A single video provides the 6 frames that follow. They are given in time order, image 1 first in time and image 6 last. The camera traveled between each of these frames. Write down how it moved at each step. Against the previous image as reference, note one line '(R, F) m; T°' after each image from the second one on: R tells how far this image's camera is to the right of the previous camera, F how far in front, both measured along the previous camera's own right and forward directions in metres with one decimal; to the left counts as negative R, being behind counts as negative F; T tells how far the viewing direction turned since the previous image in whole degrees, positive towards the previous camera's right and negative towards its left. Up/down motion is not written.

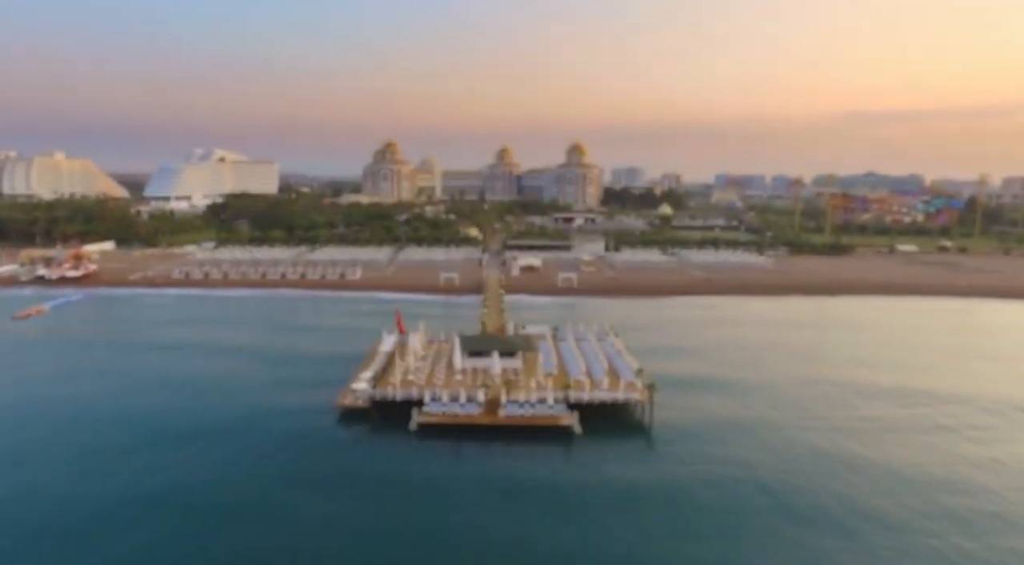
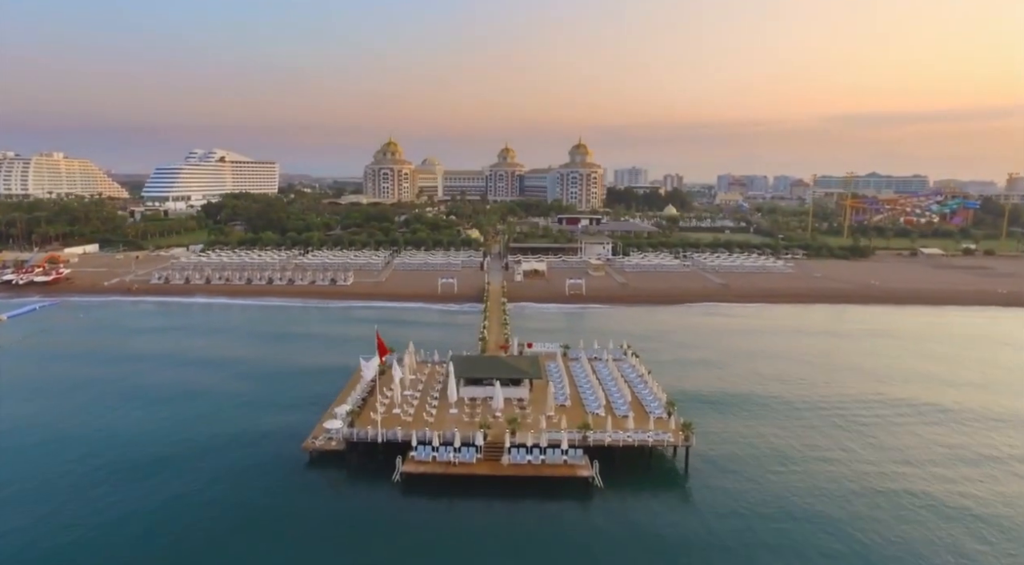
(-0.1, +4.4) m; 0°
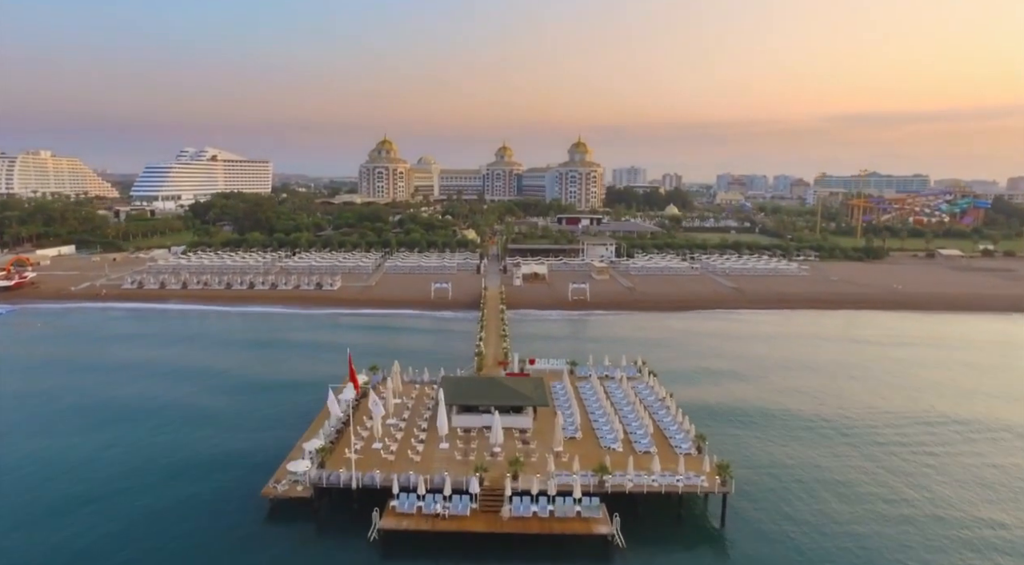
(-0.1, +4.1) m; 0°
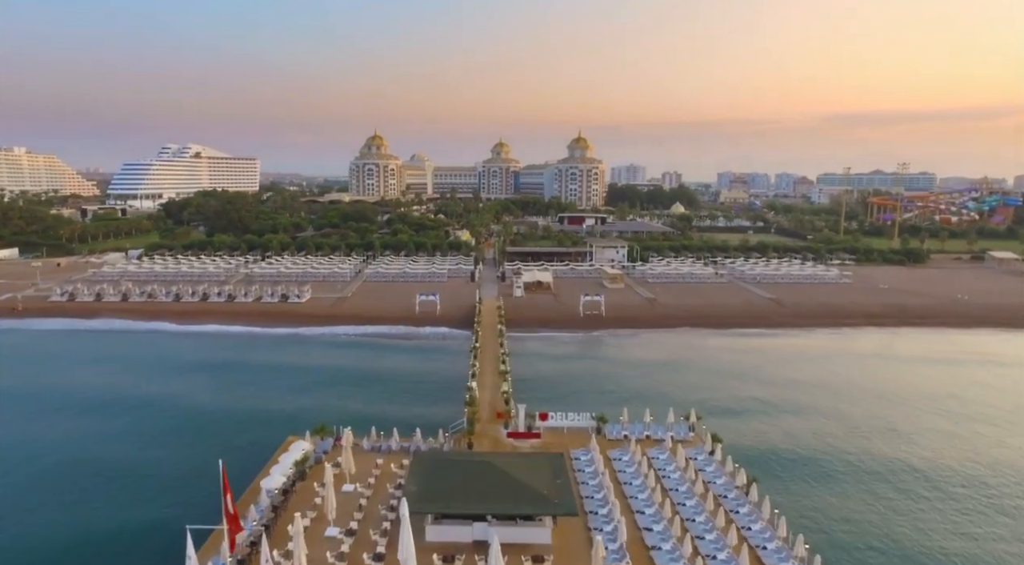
(-0.3, +8.9) m; 0°
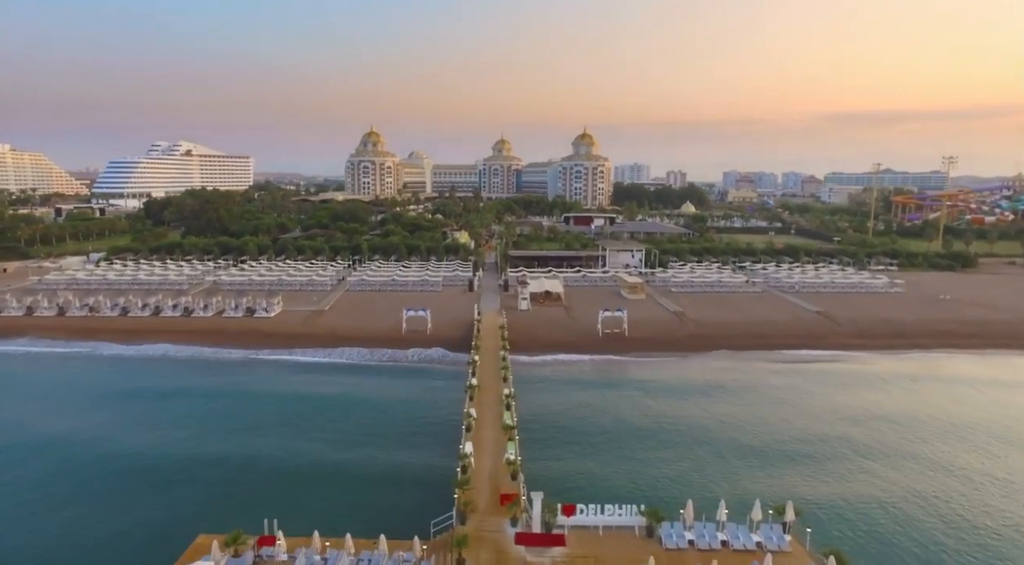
(-0.2, +7.5) m; 0°
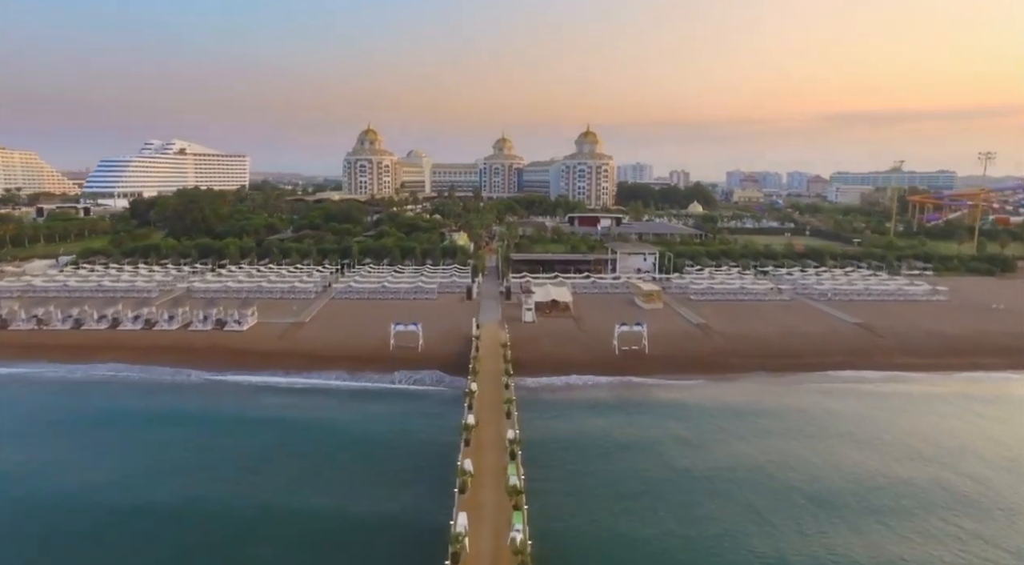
(-0.2, +4.9) m; 0°
